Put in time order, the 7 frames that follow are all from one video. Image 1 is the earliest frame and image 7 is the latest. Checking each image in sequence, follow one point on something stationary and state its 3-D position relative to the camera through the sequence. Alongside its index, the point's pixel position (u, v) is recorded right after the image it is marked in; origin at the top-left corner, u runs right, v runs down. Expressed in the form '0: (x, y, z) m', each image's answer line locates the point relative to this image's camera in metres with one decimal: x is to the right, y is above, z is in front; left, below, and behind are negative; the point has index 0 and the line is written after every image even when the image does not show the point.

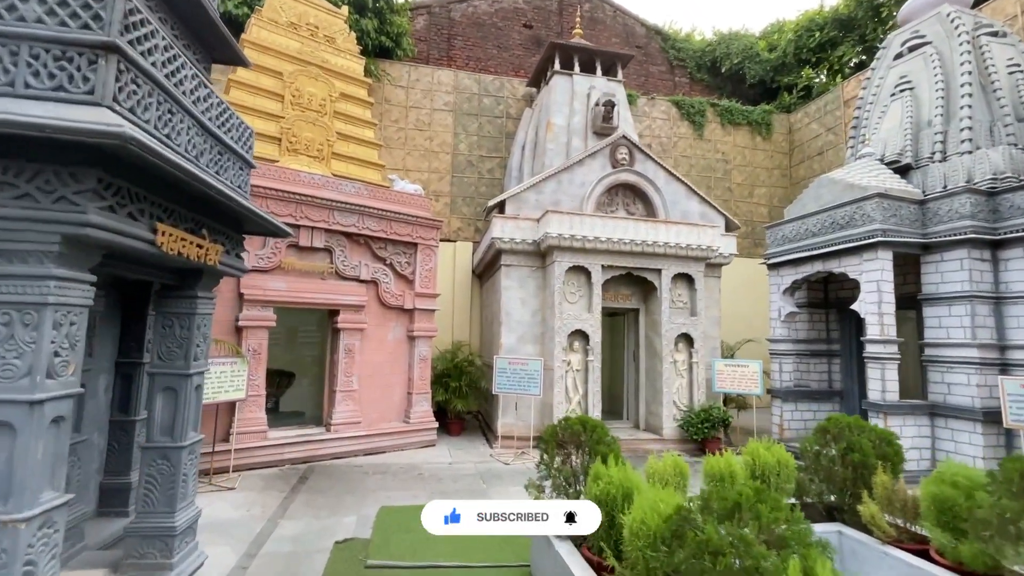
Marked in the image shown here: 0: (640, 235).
0: (+2.2, +0.9, +8.3) m
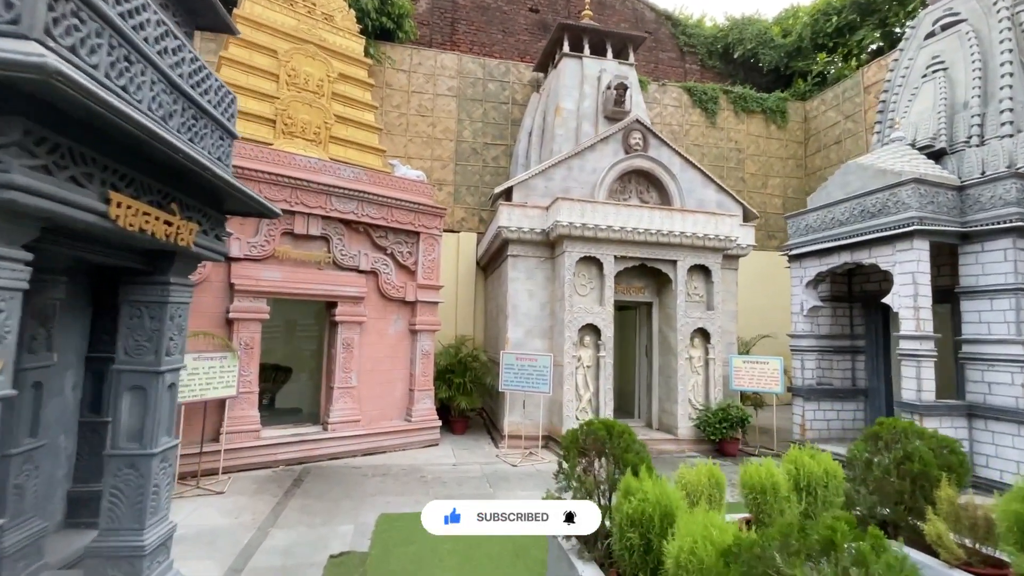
0: (+2.3, +1.0, +7.9) m
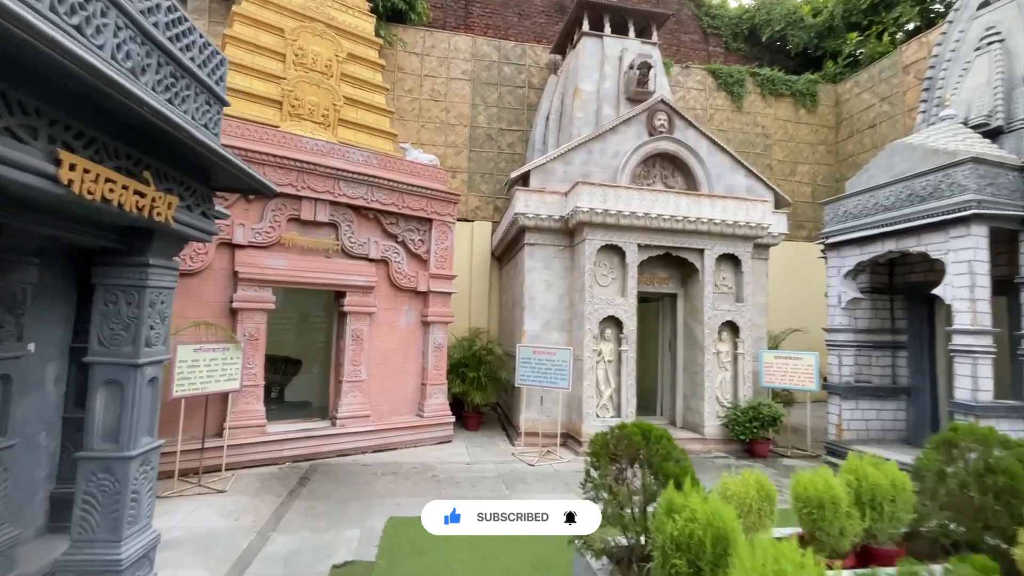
0: (+2.6, +1.2, +7.4) m
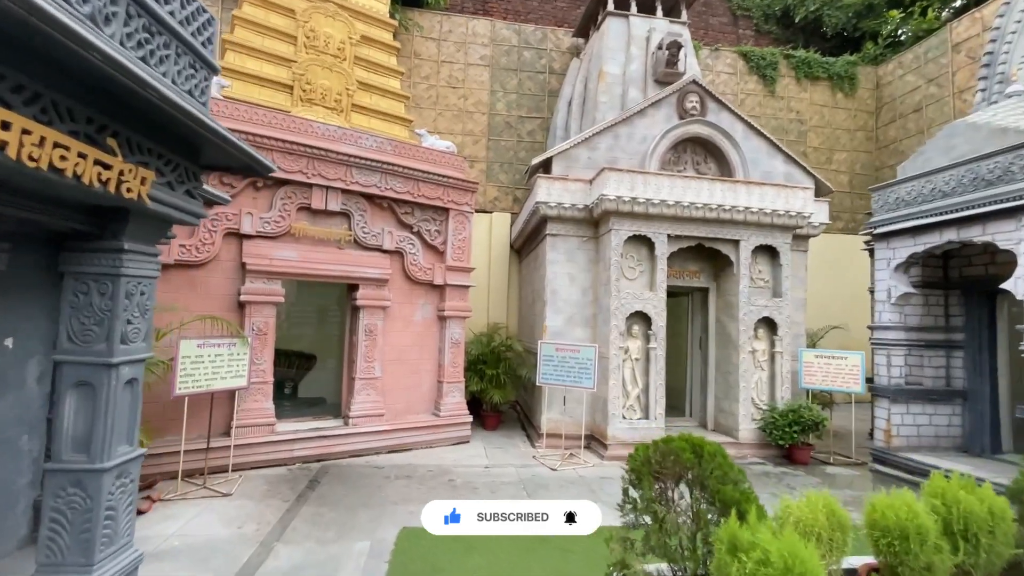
0: (+2.9, +1.3, +6.9) m
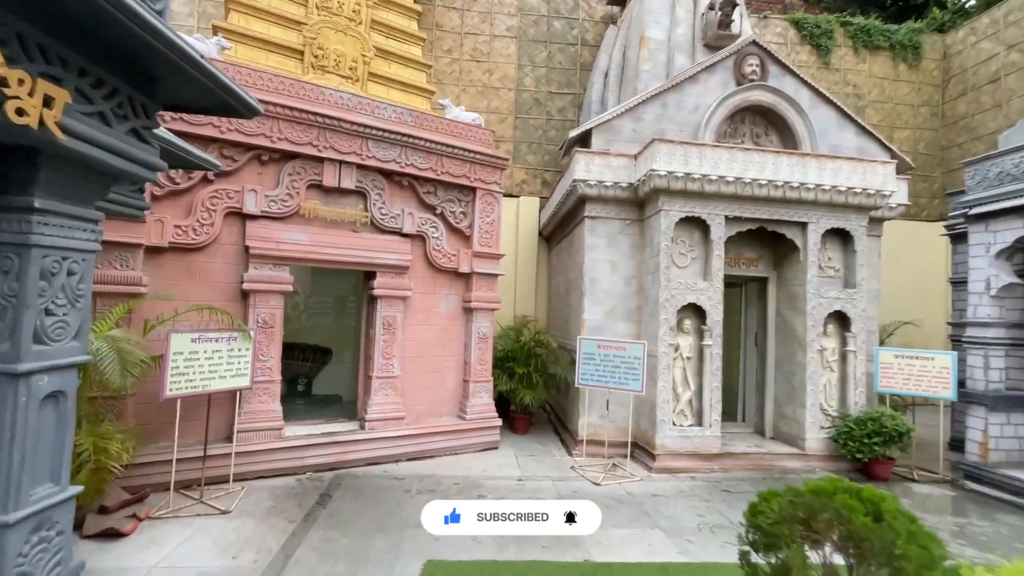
0: (+3.4, +1.4, +6.0) m
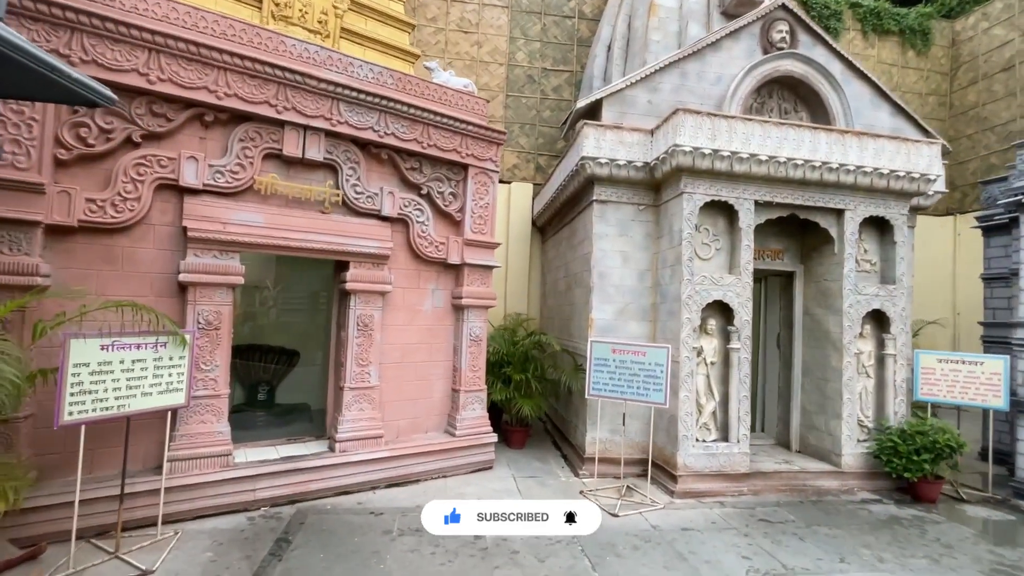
0: (+3.3, +1.5, +5.3) m
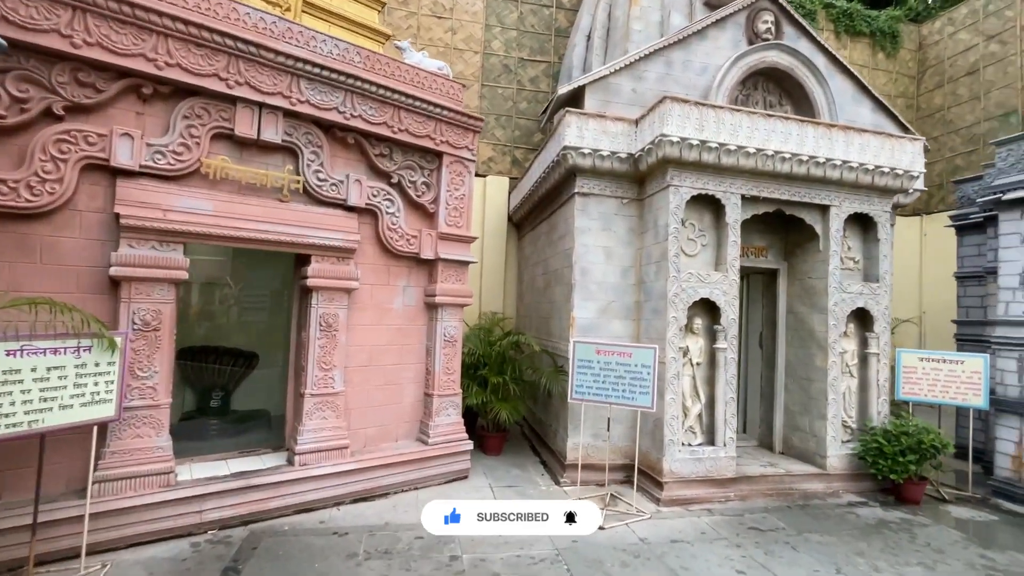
0: (+3.1, +1.5, +5.1) m
